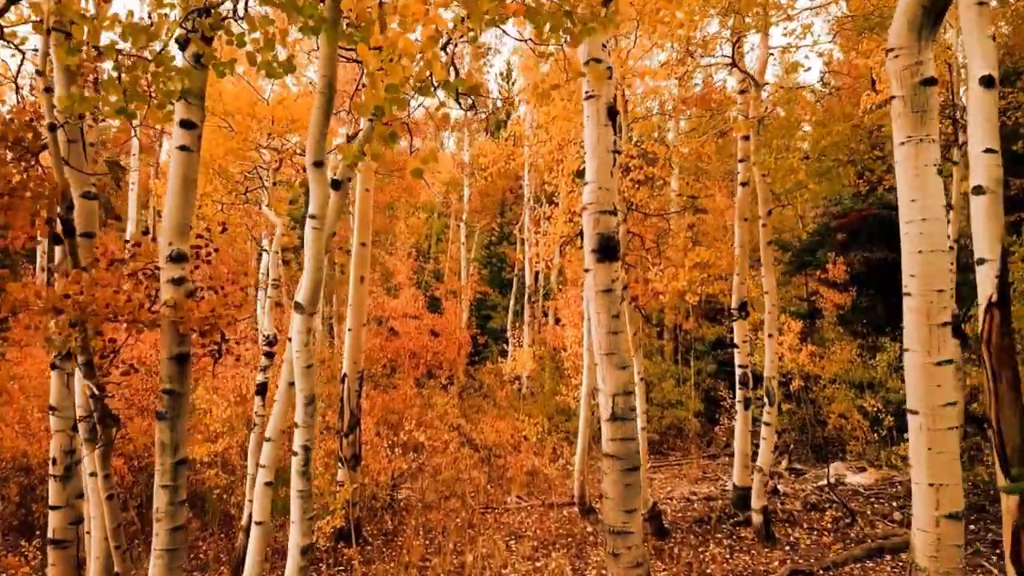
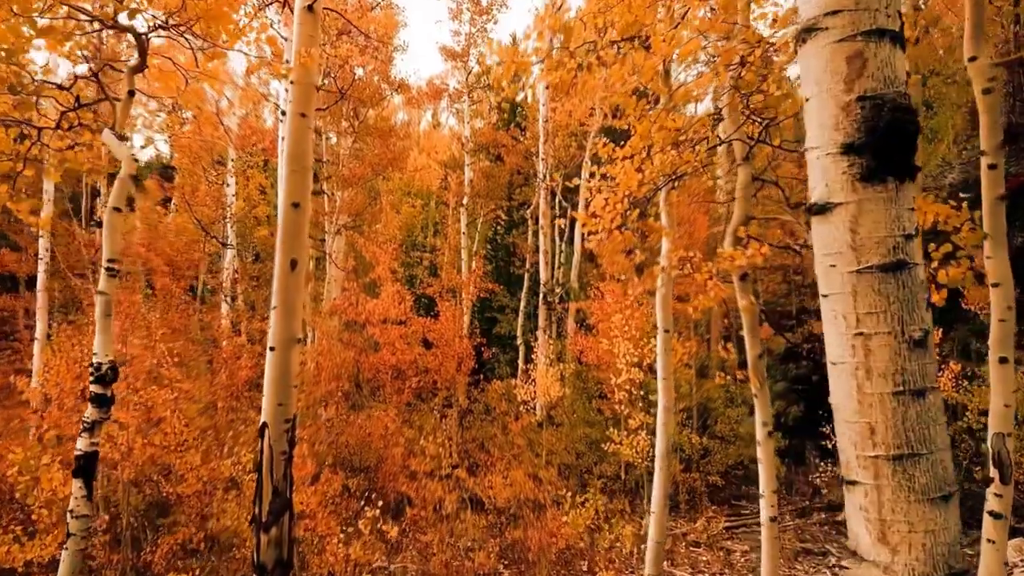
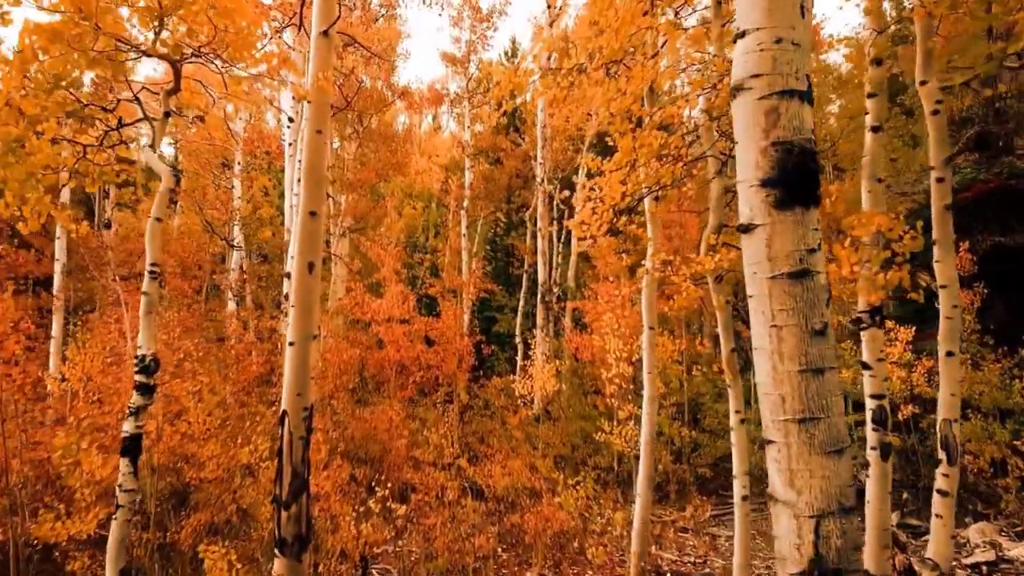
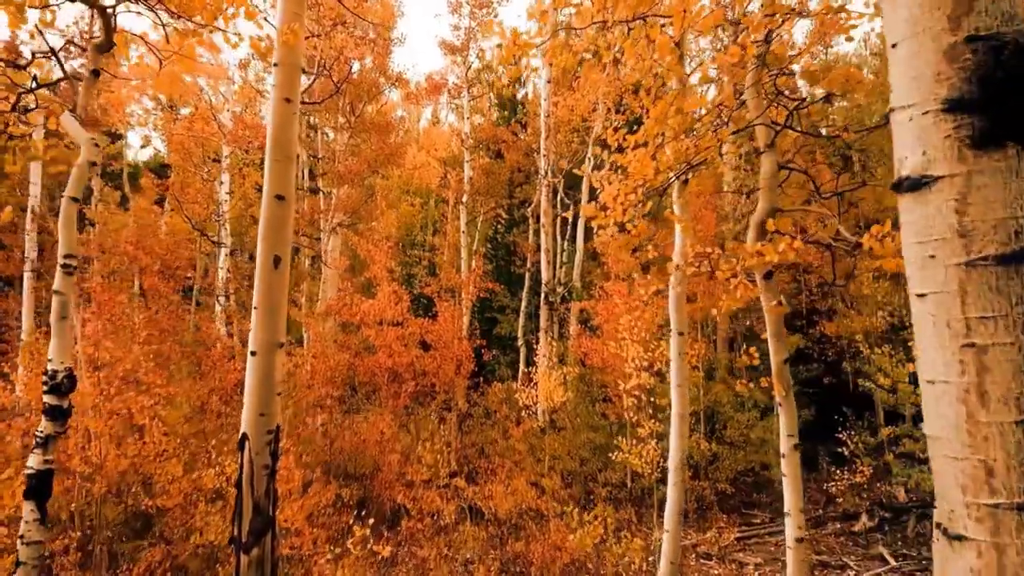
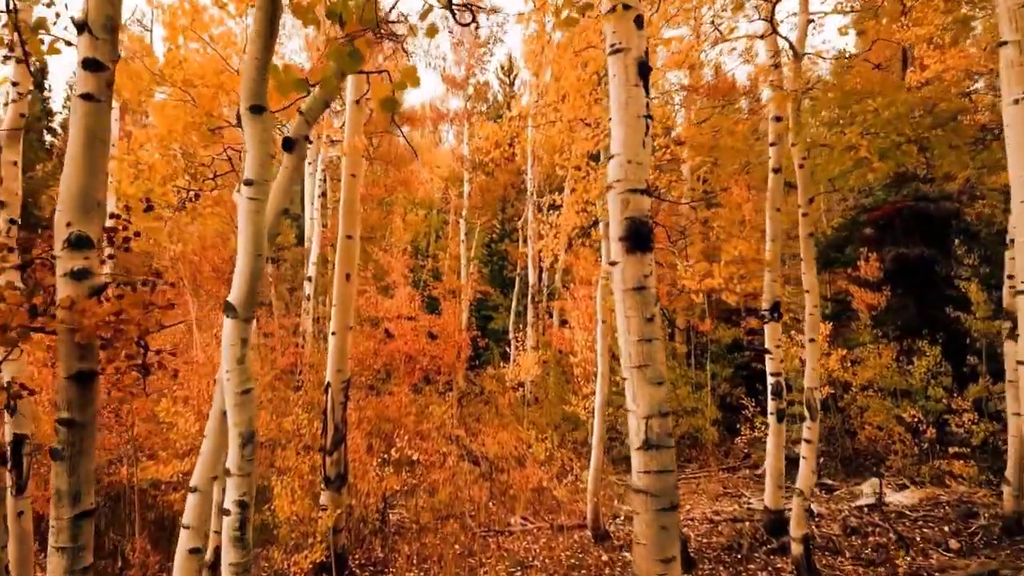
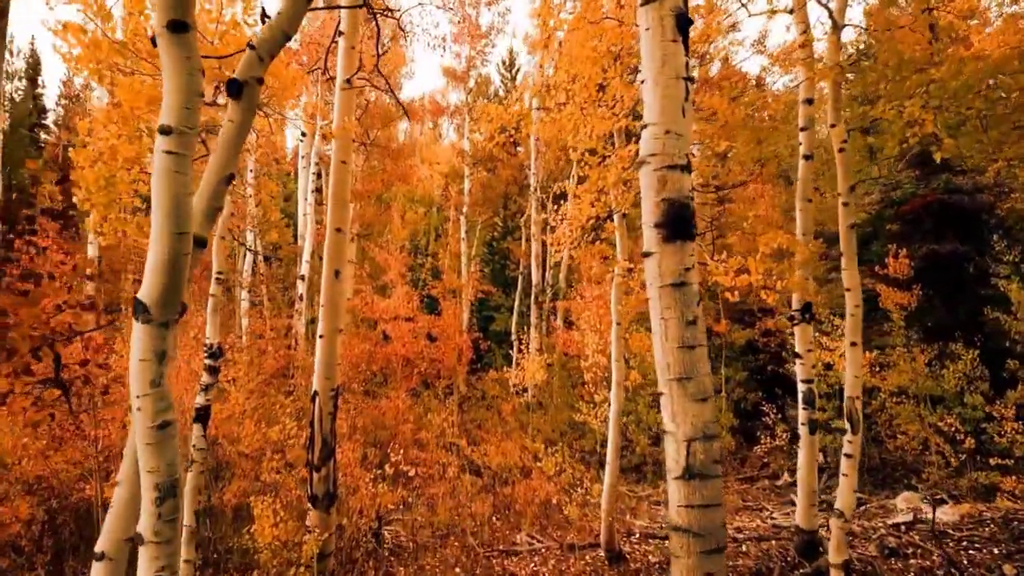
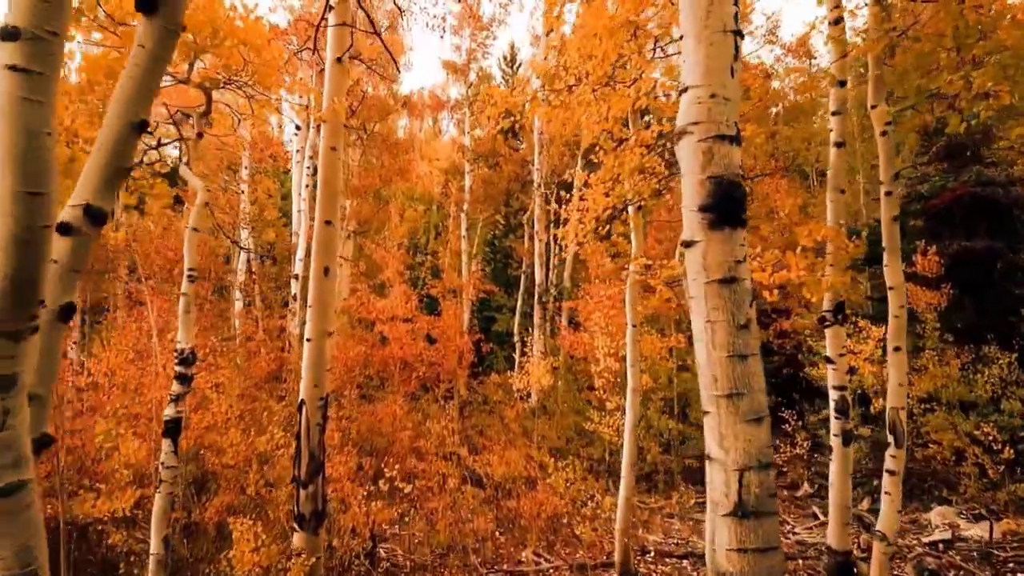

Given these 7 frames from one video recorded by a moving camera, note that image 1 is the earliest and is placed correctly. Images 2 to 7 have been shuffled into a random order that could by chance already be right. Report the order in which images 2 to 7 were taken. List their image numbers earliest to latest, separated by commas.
5, 6, 7, 3, 2, 4
